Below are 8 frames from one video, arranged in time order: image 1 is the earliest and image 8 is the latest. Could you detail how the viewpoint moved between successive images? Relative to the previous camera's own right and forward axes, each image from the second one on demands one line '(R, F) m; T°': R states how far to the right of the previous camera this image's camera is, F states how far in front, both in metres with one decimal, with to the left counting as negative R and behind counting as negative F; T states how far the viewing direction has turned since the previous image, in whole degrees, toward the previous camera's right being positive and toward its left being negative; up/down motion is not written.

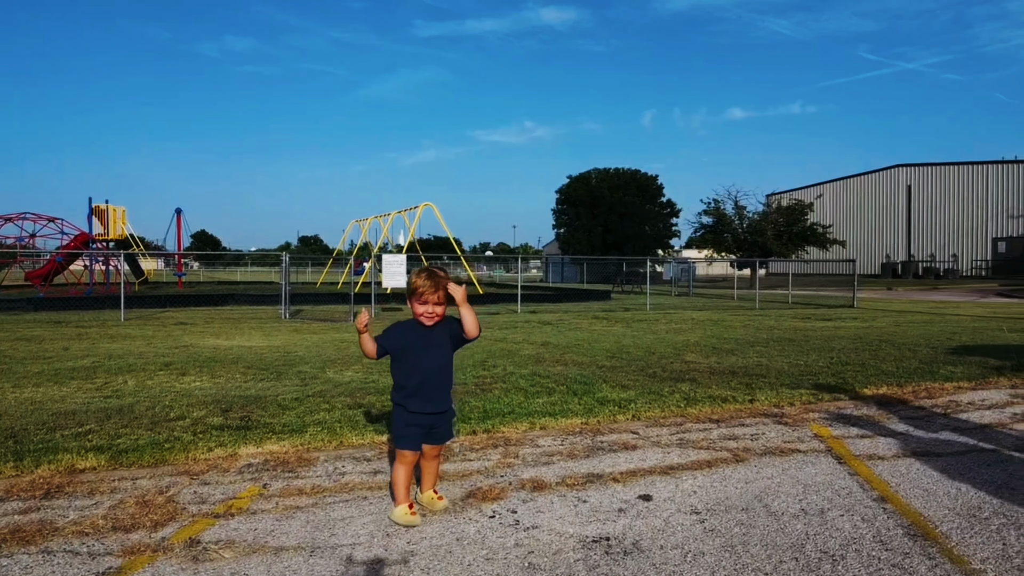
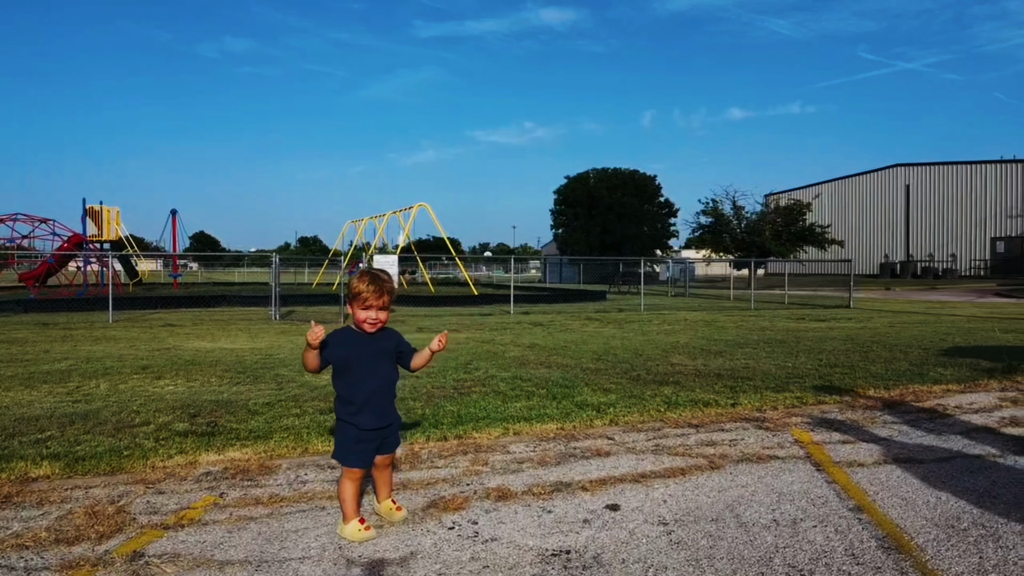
(+0.2, +0.2) m; 0°
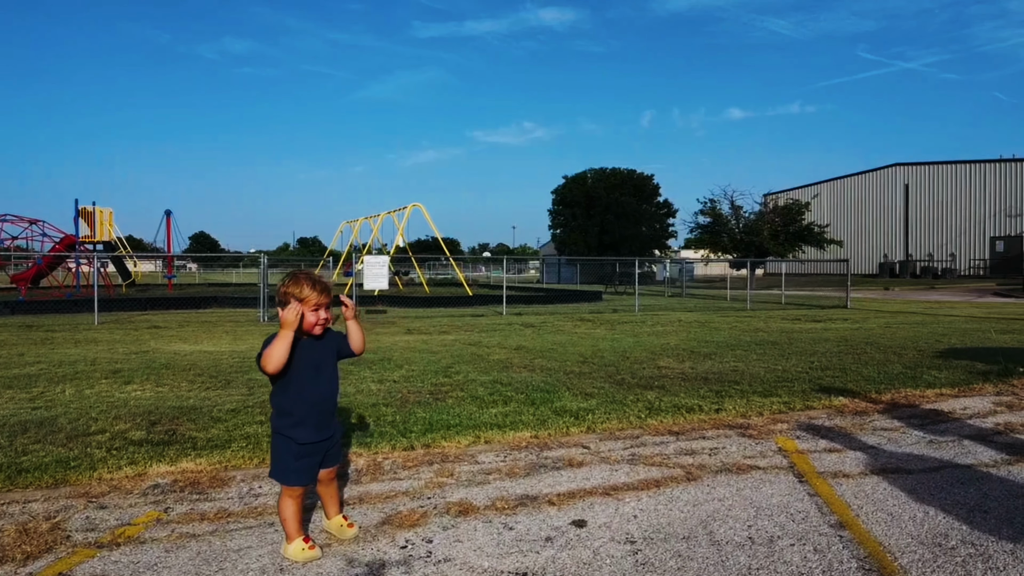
(+0.2, +0.3) m; 0°
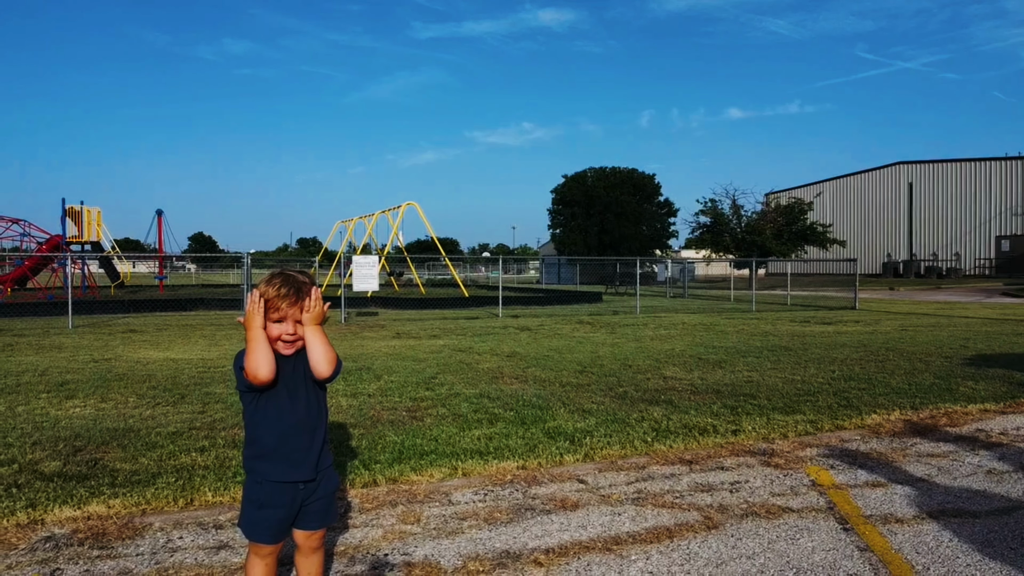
(+0.1, +0.9) m; 0°
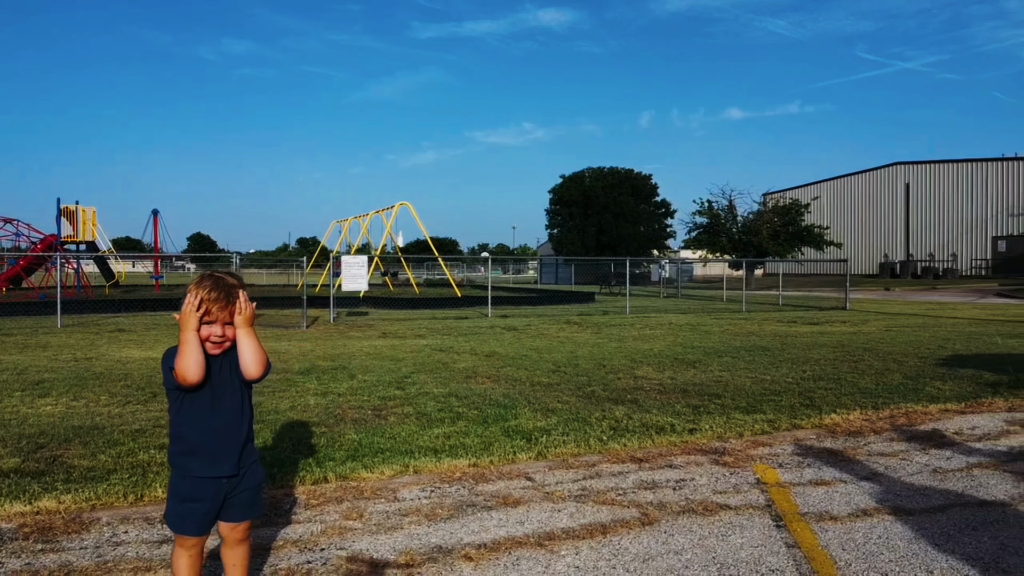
(+0.3, -0.1) m; 0°
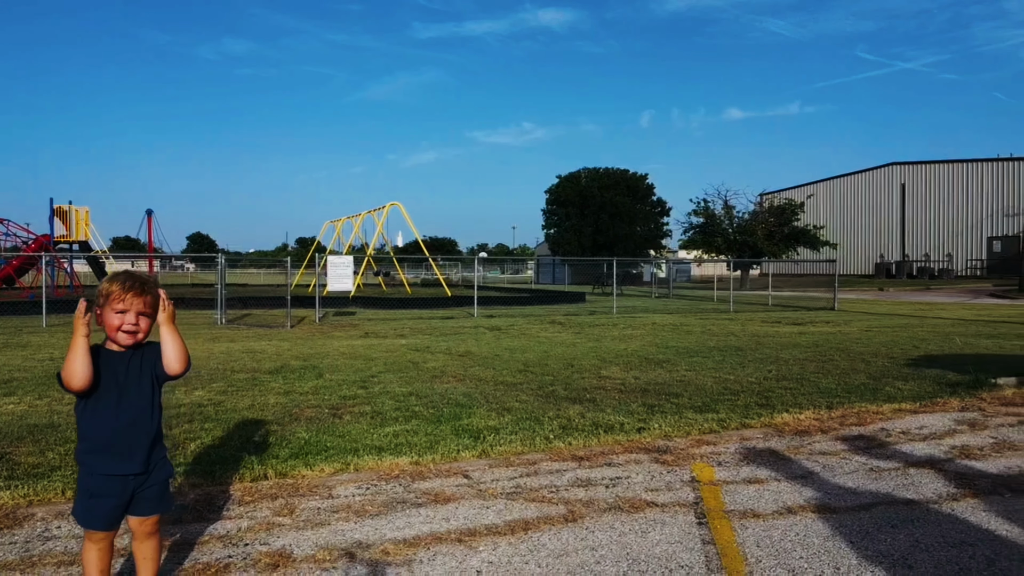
(+0.4, -0.1) m; 0°
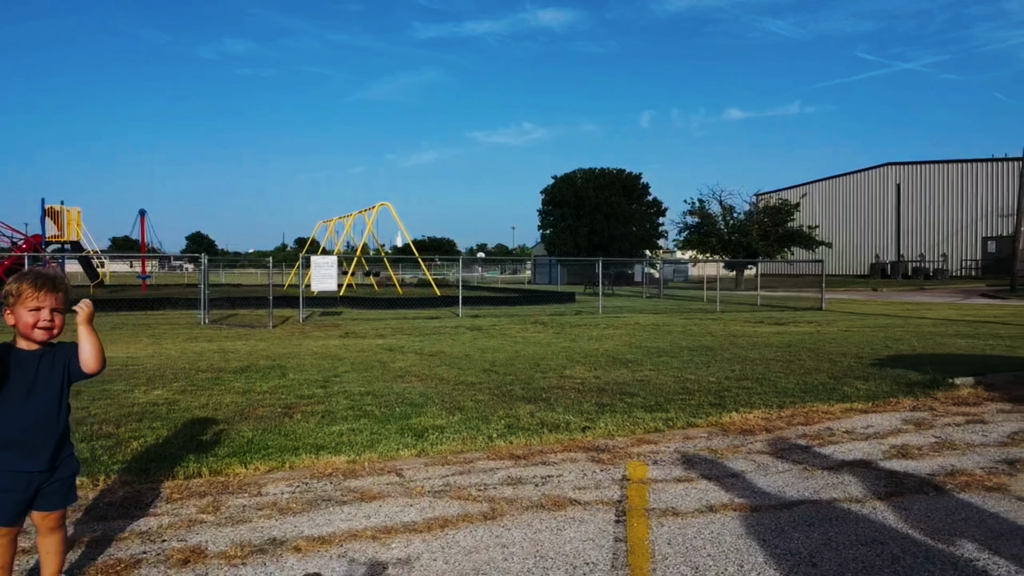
(+0.4, 0.0) m; 0°
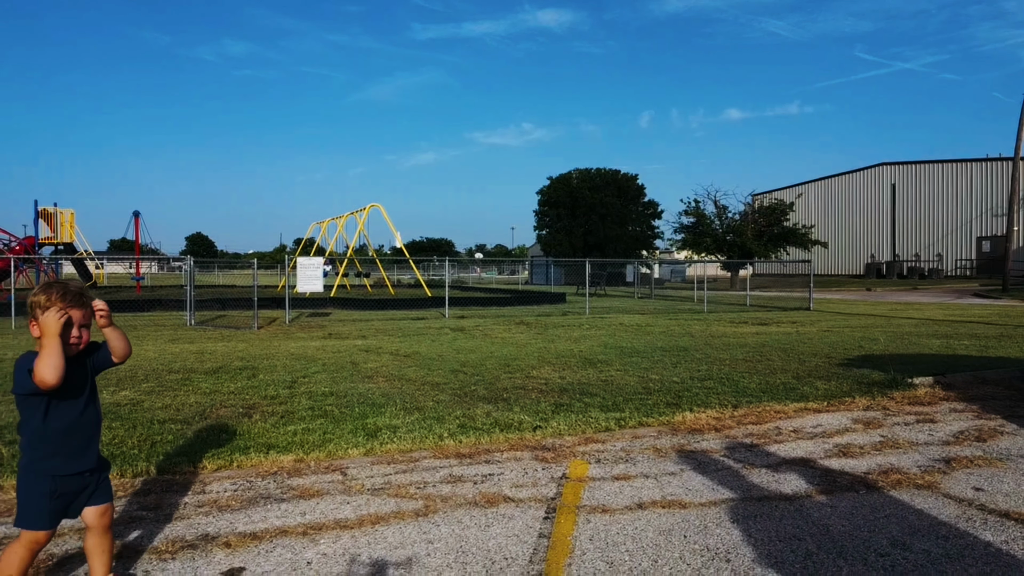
(+0.4, -0.1) m; 0°
